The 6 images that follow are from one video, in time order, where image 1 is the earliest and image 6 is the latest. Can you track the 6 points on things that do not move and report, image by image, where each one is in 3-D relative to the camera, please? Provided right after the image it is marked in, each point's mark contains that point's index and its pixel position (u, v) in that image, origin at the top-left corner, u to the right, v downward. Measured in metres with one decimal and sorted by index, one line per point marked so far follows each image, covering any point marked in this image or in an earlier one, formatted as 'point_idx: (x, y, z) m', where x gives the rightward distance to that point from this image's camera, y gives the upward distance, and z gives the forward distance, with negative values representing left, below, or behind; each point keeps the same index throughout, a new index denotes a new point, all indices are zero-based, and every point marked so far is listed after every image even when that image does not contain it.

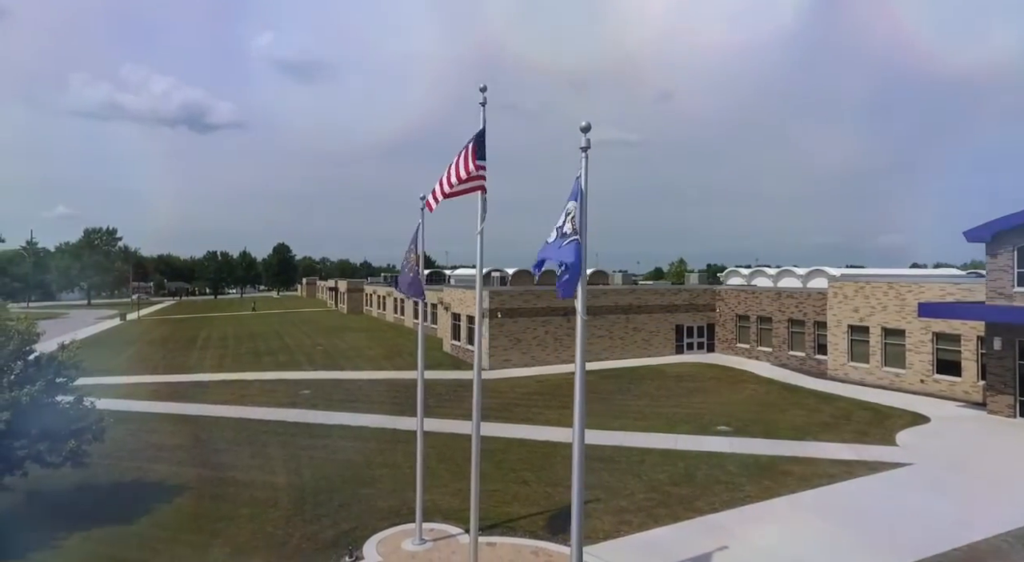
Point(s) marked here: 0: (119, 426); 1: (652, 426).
0: (-9.9, -3.7, +16.5) m
1: (+3.7, -3.9, +17.7) m
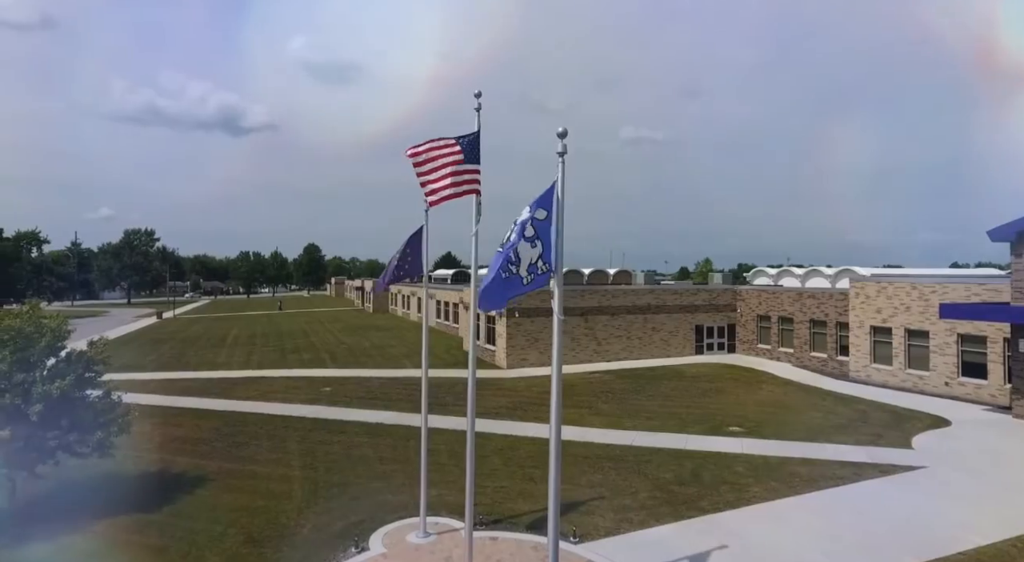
0: (-9.6, -3.7, +17.4) m
1: (+4.1, -3.9, +17.8) m
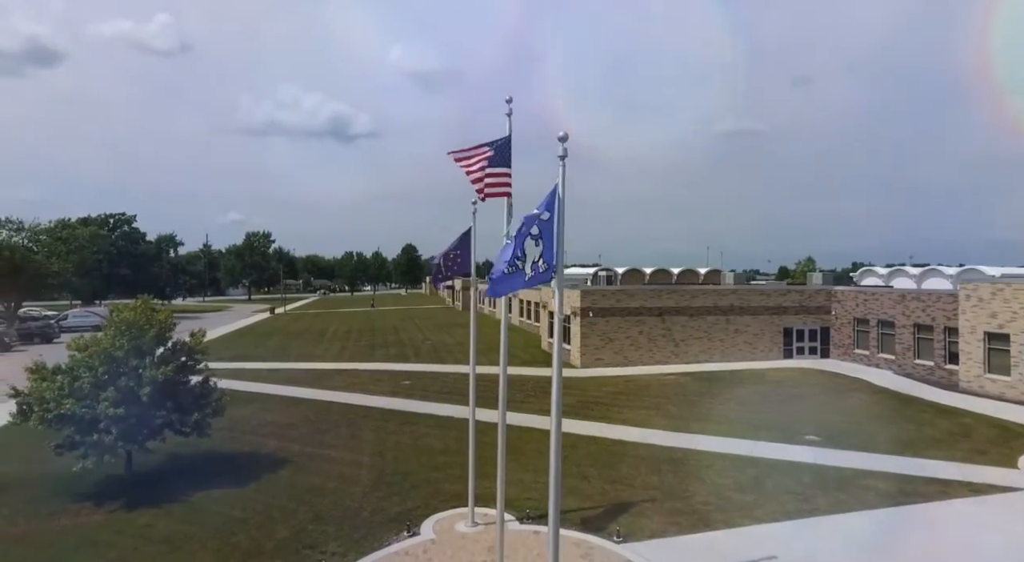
0: (-7.7, -3.7, +19.2) m
1: (+5.8, -3.9, +17.3) m
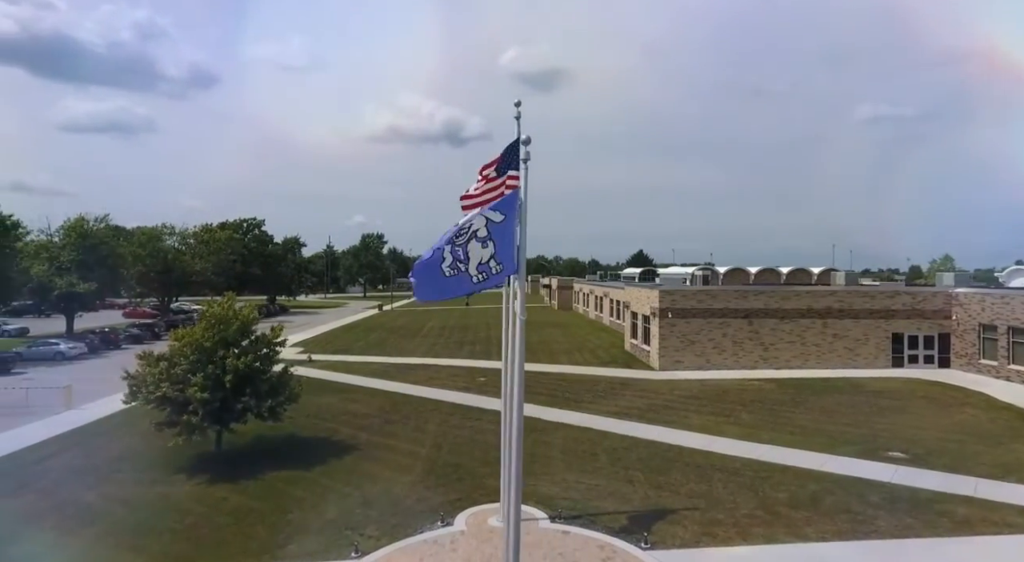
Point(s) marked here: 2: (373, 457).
0: (-5.6, -3.6, +20.8) m
1: (+7.2, -3.9, +16.1) m
2: (-3.5, -4.4, +16.5) m
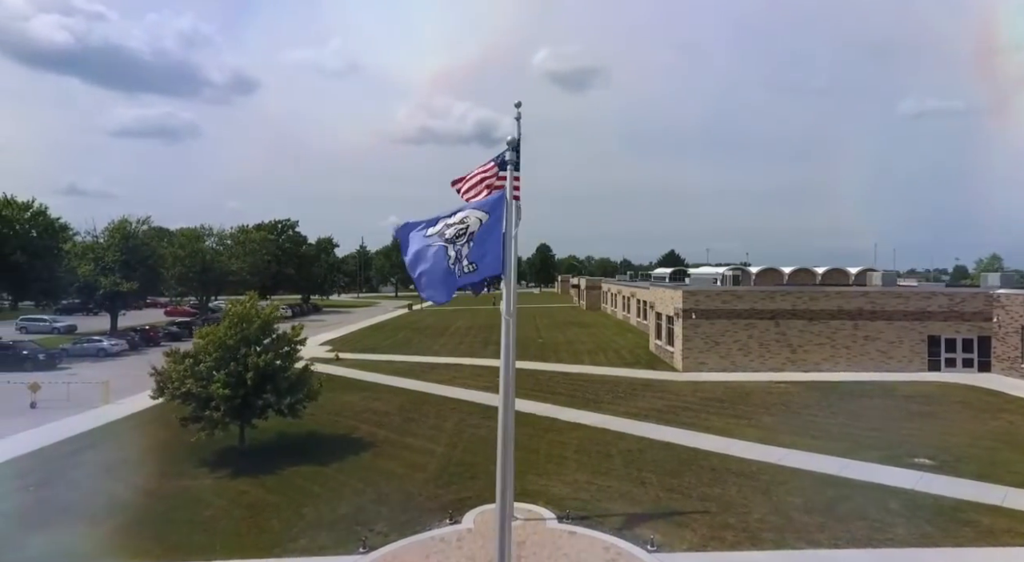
0: (-5.0, -3.6, +21.1) m
1: (+7.5, -3.9, +15.6) m
2: (-3.1, -4.4, +16.7) m
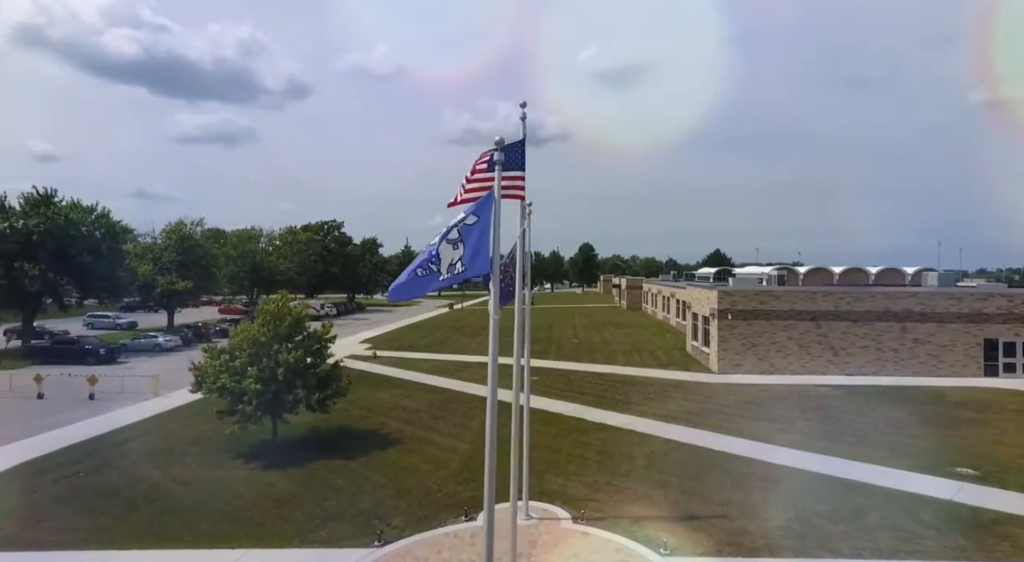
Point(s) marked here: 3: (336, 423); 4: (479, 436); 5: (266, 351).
0: (-4.0, -3.6, +21.4) m
1: (+8.0, -3.9, +14.9) m
2: (-2.5, -4.3, +16.9) m
3: (-5.1, -4.1, +19.0) m
4: (-0.8, -4.1, +17.5) m
5: (-6.4, -1.8, +17.1) m
